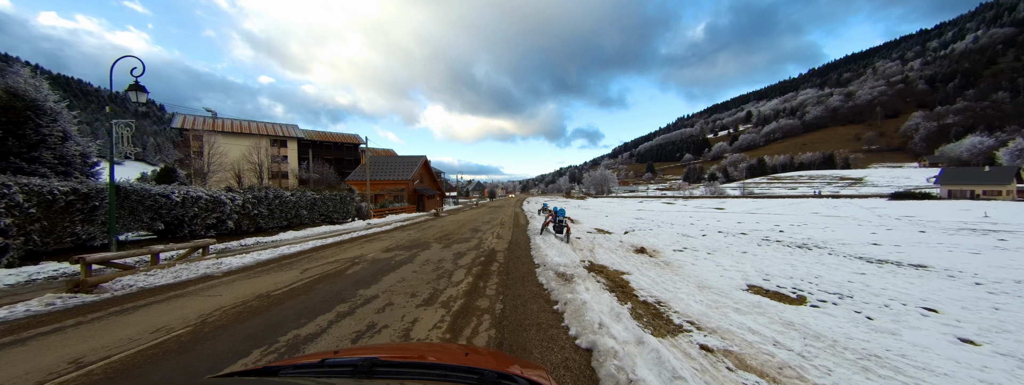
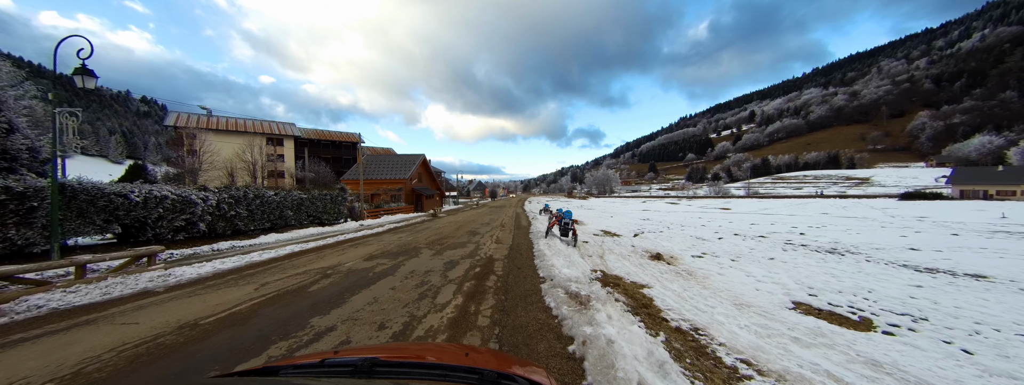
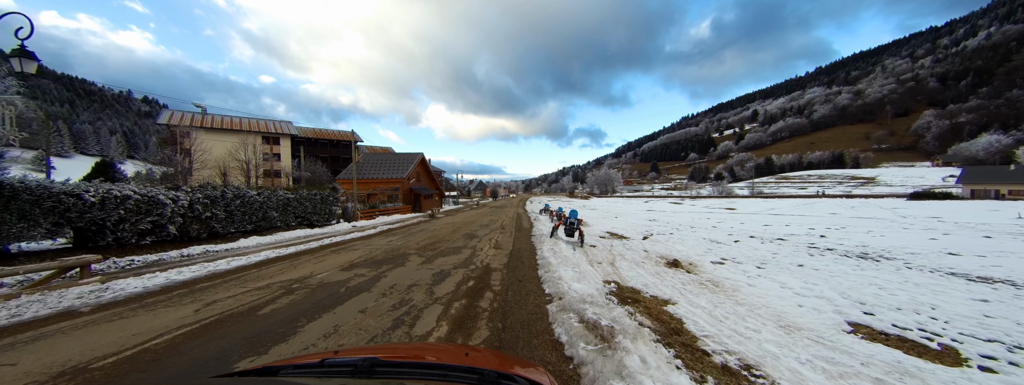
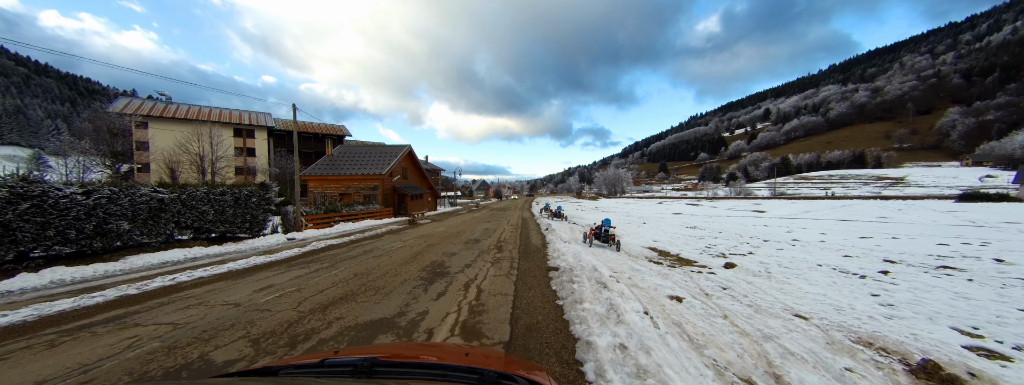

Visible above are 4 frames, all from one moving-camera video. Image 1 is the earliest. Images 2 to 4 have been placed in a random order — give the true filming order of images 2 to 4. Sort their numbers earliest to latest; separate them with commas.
2, 3, 4
